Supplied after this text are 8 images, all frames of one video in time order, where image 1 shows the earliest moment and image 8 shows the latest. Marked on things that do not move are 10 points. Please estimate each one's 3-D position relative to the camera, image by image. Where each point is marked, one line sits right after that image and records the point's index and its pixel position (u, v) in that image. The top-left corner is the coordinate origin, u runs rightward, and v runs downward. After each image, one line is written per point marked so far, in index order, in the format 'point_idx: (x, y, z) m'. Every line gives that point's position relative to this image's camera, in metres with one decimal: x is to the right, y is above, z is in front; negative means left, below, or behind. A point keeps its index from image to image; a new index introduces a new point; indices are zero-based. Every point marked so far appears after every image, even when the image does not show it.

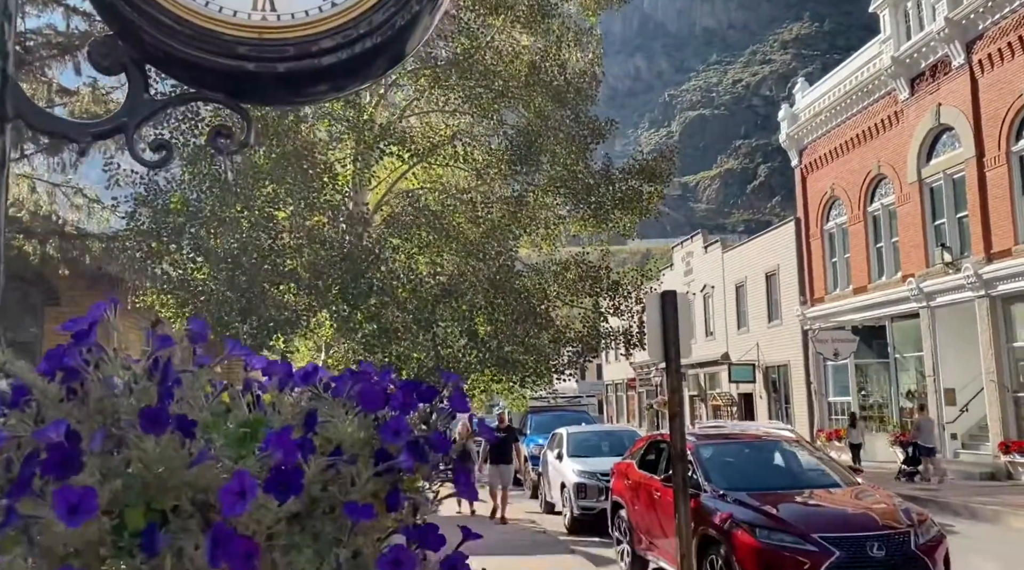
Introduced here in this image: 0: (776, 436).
0: (+2.4, -1.3, +8.7) m
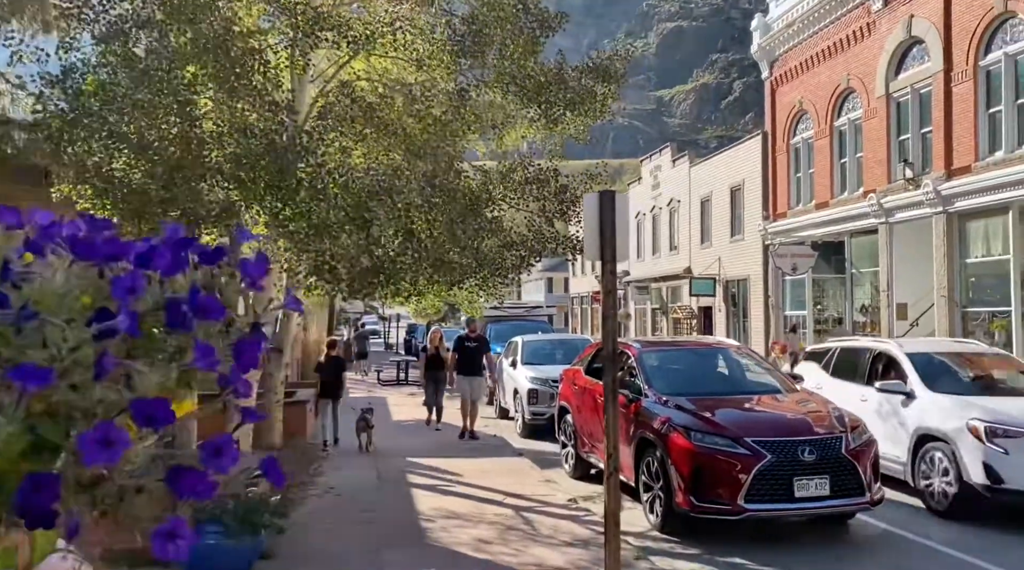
0: (+1.9, -0.5, +8.7) m
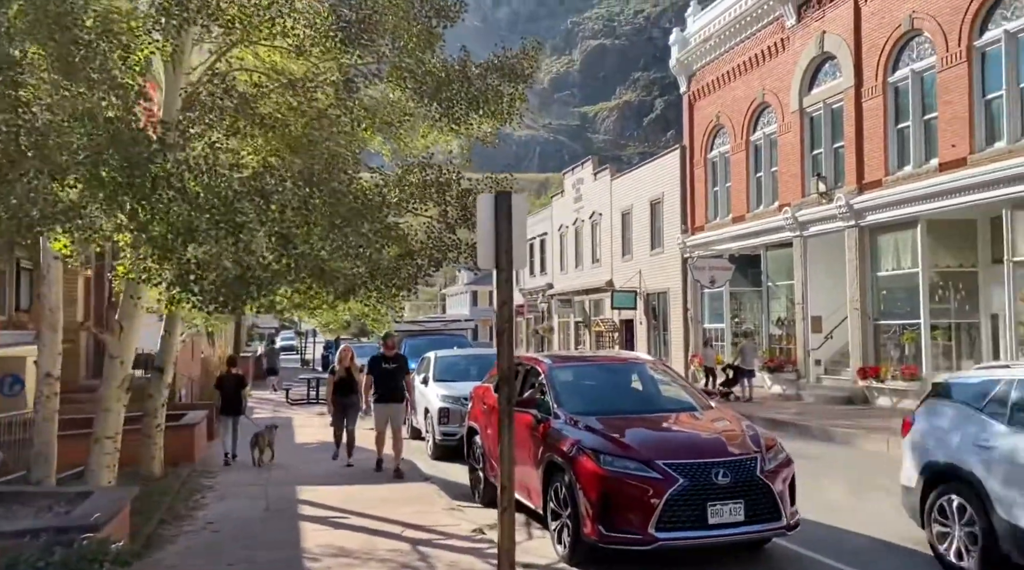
0: (+1.1, -0.6, +8.4) m
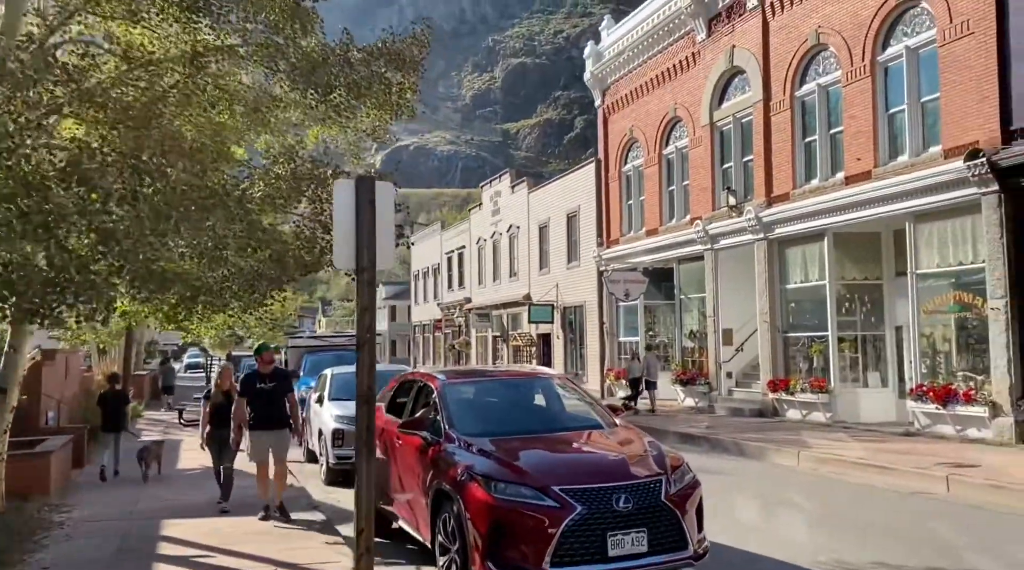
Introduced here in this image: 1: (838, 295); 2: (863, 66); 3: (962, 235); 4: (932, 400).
0: (+0.3, -0.7, +7.9) m
1: (+6.3, -0.2, +19.2) m
2: (+6.4, +4.0, +18.1) m
3: (+7.4, +0.8, +16.3) m
4: (+6.9, -1.9, +16.4) m
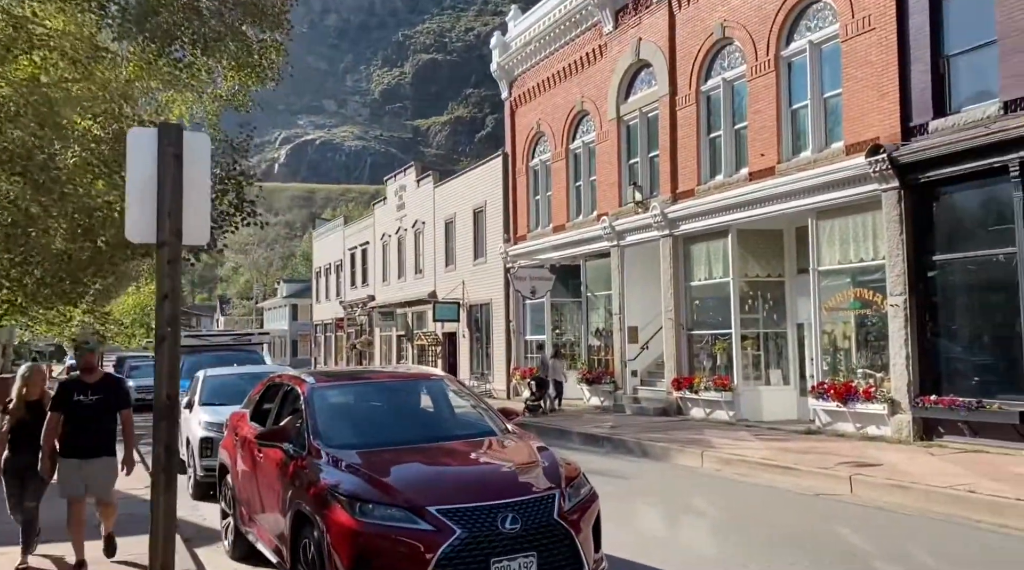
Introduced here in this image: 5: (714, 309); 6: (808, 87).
0: (-0.6, -0.6, +7.3) m
1: (+4.4, -0.2, +19.0) m
2: (+4.6, +4.1, +17.9) m
3: (+5.7, +0.9, +16.2) m
4: (+5.3, -1.8, +16.3) m
5: (+4.0, -0.5, +19.7) m
6: (+5.2, +3.4, +17.2) m
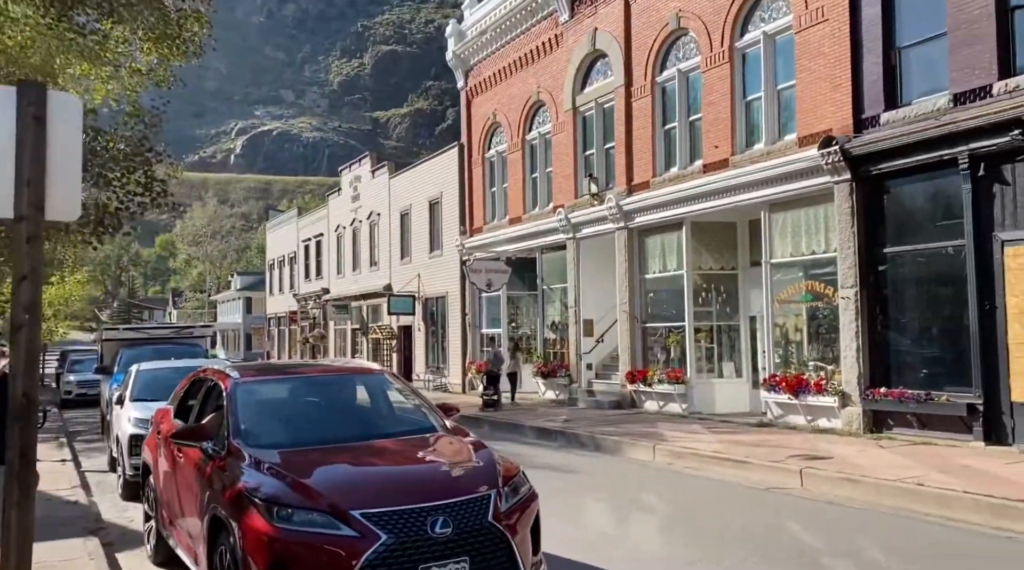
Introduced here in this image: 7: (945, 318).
0: (-1.0, -0.6, +7.0) m
1: (+3.5, 0.0, +18.9) m
2: (+3.8, +4.2, +17.8) m
3: (+4.9, +1.0, +16.2) m
4: (+4.5, -1.7, +16.3) m
5: (+3.1, -0.3, +19.6) m
6: (+4.3, +3.6, +17.1) m
7: (+6.1, -0.5, +13.9) m
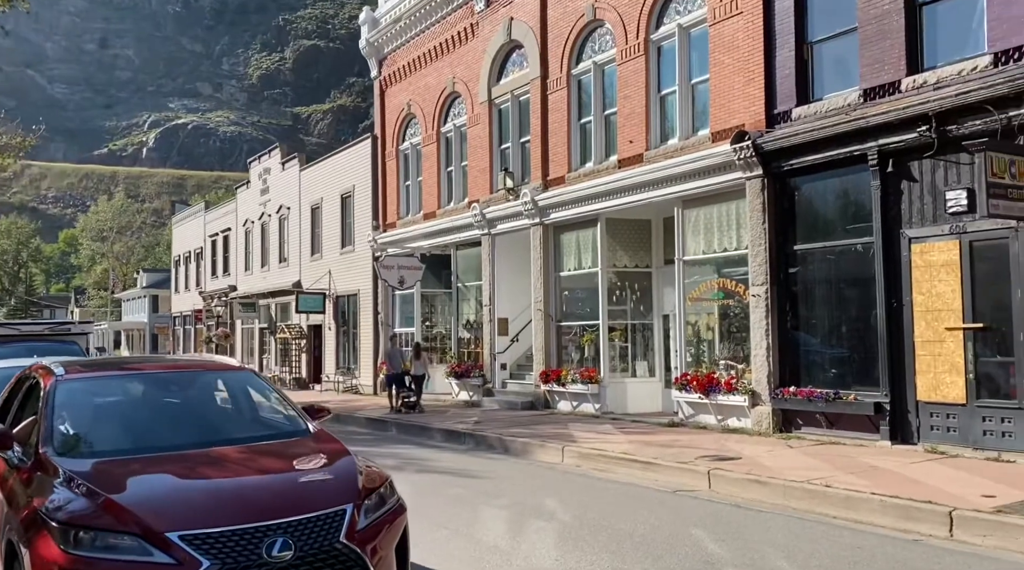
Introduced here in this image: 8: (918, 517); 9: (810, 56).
0: (-1.8, -0.5, +6.3) m
1: (+1.8, 0.0, +18.5) m
2: (+2.2, +4.2, +17.5) m
3: (+3.5, +1.0, +15.9) m
4: (+3.0, -1.7, +16.0) m
5: (+1.3, -0.3, +19.2) m
6: (+2.8, +3.6, +16.8) m
7: (+4.7, -0.4, +13.7) m
8: (+3.8, -2.1, +9.2) m
9: (+4.4, +3.3, +14.5) m
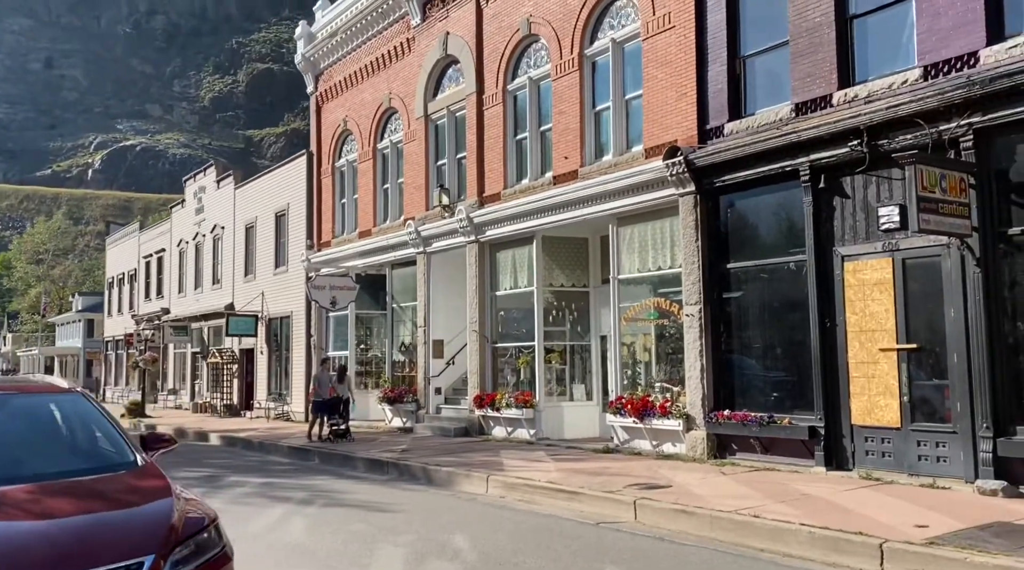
0: (-2.5, -0.6, +5.6) m
1: (+0.6, -0.3, +17.9) m
2: (+0.9, +3.9, +17.0) m
3: (+2.3, +0.7, +15.4) m
4: (+1.8, -2.0, +15.4) m
5: (+0.1, -0.7, +18.5) m
6: (+1.6, +3.3, +16.4) m
7: (+3.7, -0.7, +13.2) m
8: (+2.9, -2.3, +8.7) m
9: (+3.3, +3.1, +14.1) m
